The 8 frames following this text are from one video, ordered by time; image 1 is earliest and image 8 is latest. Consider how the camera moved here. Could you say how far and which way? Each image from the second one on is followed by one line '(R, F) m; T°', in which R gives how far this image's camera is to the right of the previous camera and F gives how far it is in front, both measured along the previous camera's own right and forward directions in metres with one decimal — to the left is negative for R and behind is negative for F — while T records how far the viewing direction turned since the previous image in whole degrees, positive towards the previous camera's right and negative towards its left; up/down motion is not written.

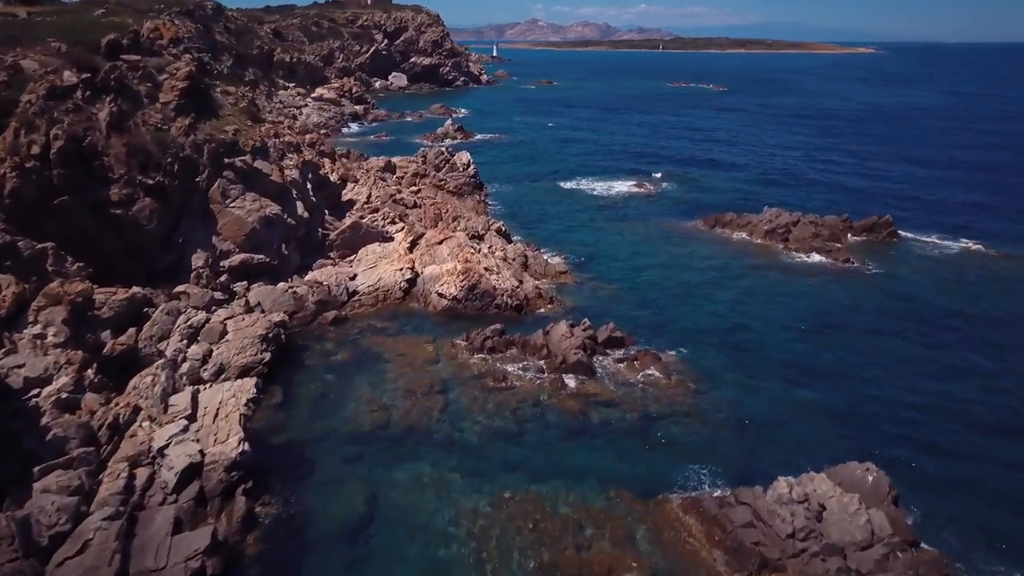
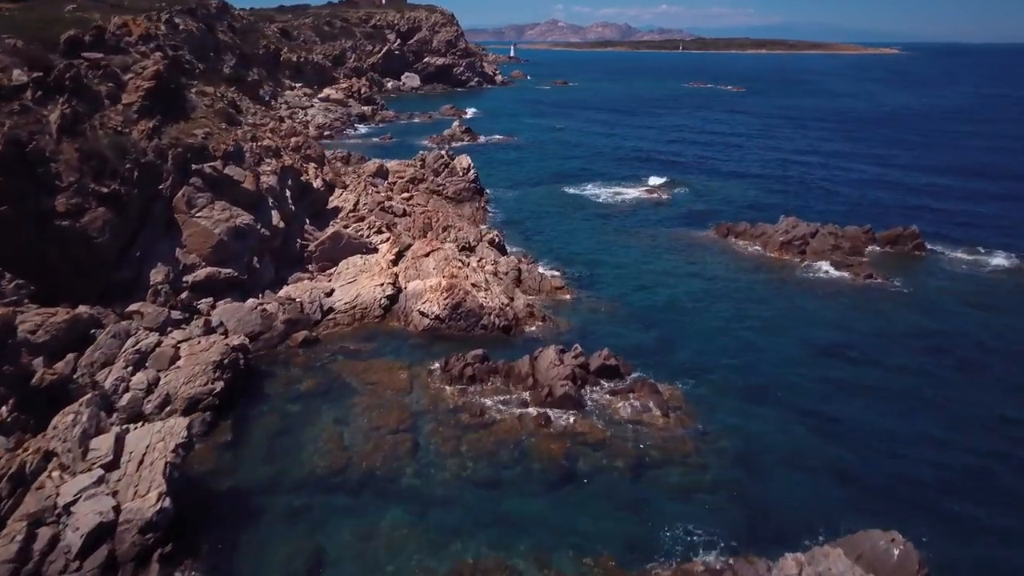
(+0.8, +2.0) m; -1°
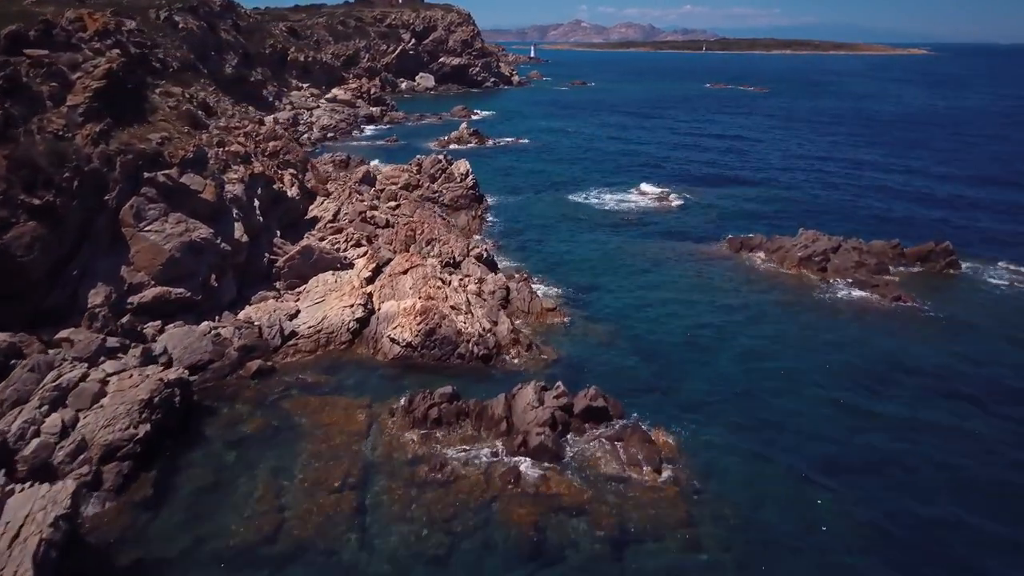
(+0.9, +2.3) m; -1°
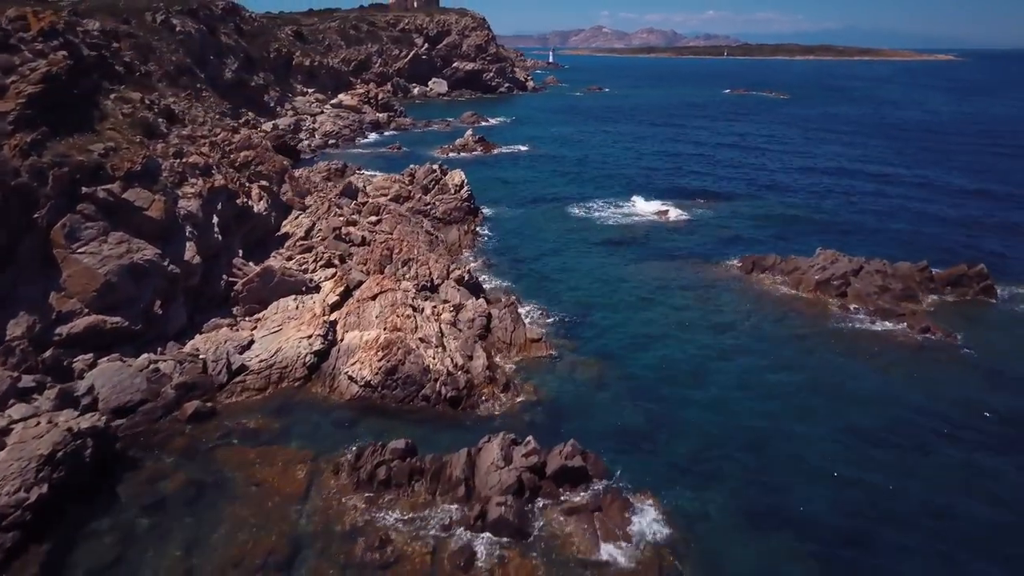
(+0.9, +2.3) m; -1°
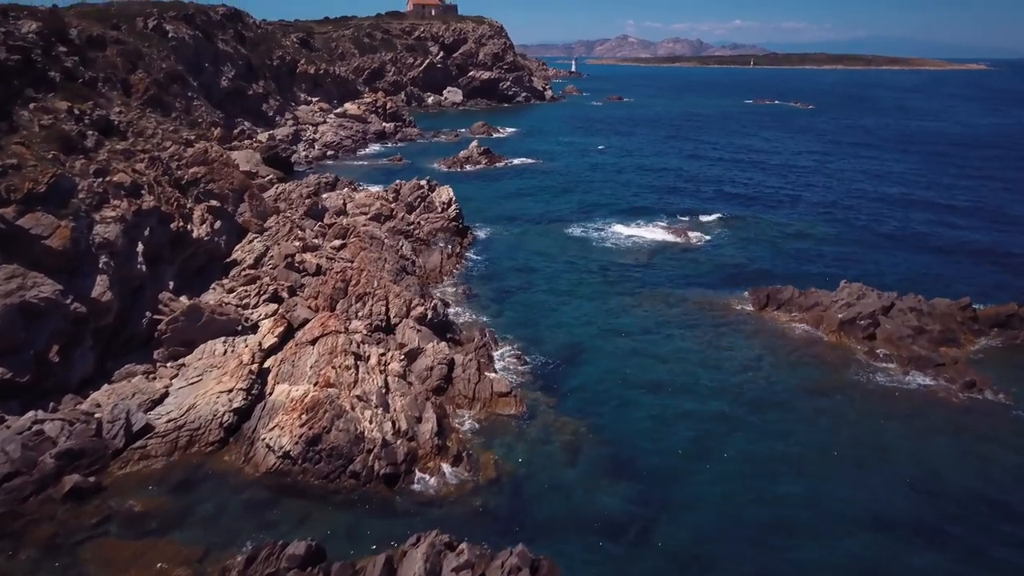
(+1.2, +3.1) m; -2°
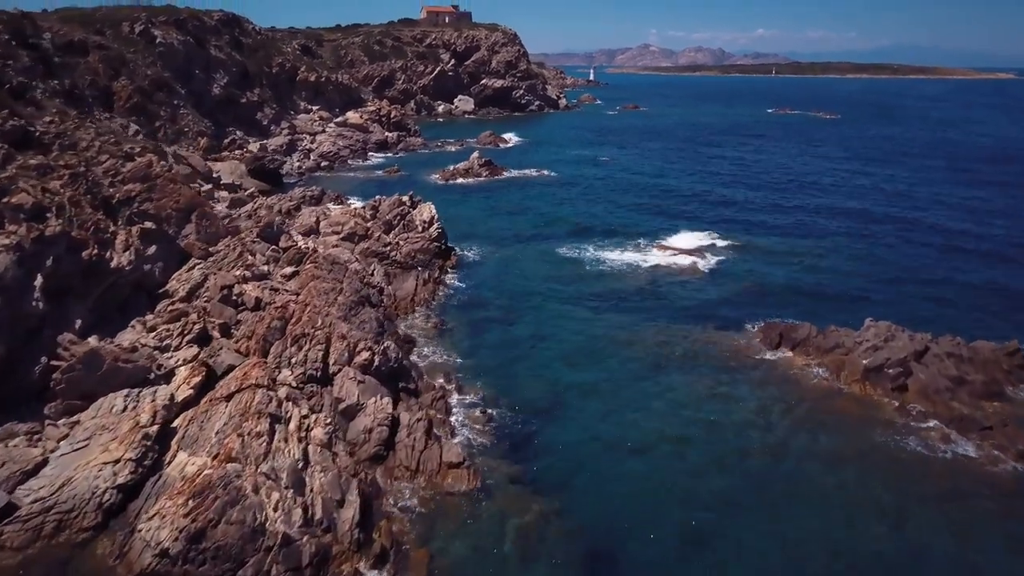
(+1.1, +2.9) m; -1°
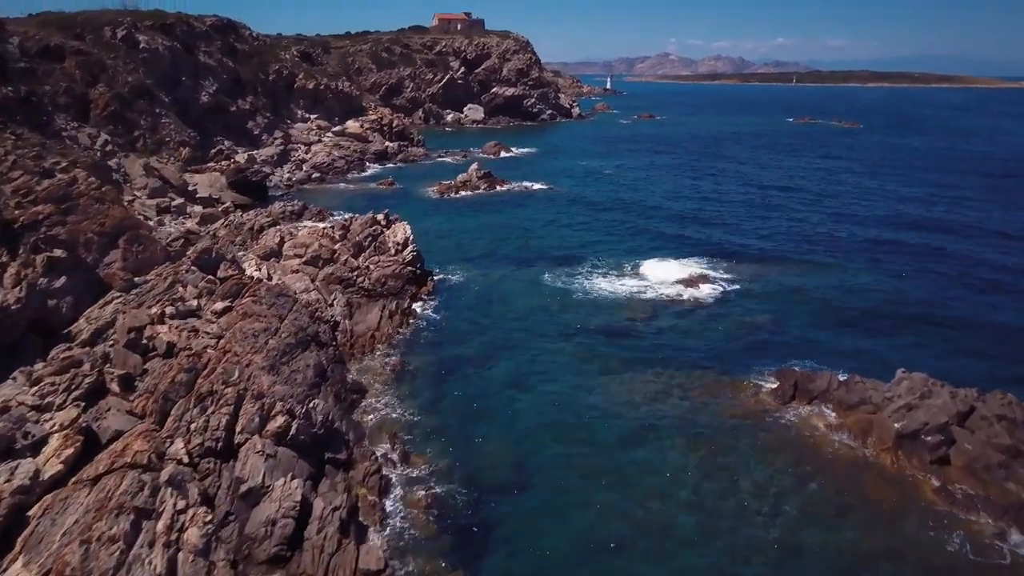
(+1.1, +3.0) m; -1°
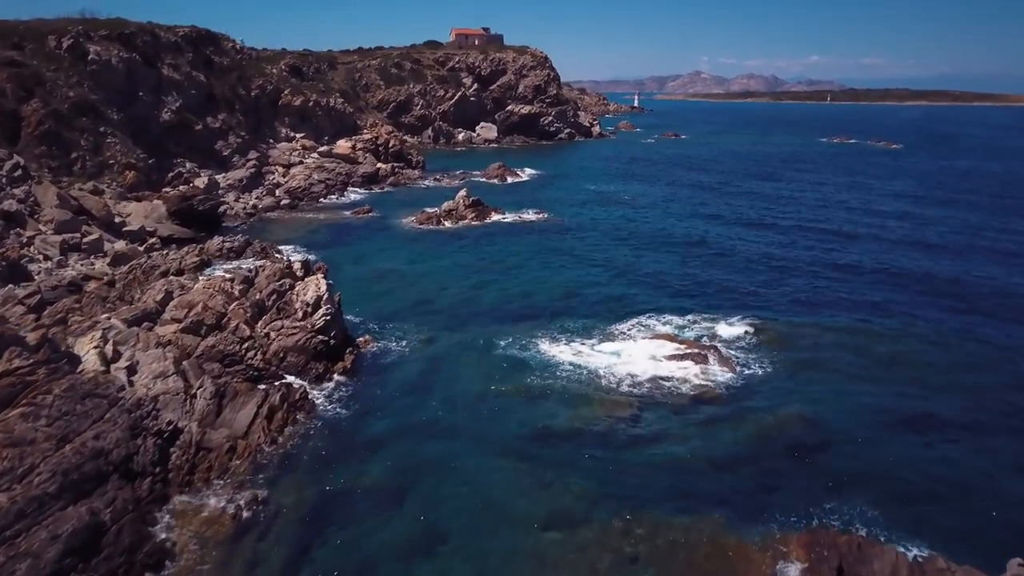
(+2.0, +6.2) m; -2°
